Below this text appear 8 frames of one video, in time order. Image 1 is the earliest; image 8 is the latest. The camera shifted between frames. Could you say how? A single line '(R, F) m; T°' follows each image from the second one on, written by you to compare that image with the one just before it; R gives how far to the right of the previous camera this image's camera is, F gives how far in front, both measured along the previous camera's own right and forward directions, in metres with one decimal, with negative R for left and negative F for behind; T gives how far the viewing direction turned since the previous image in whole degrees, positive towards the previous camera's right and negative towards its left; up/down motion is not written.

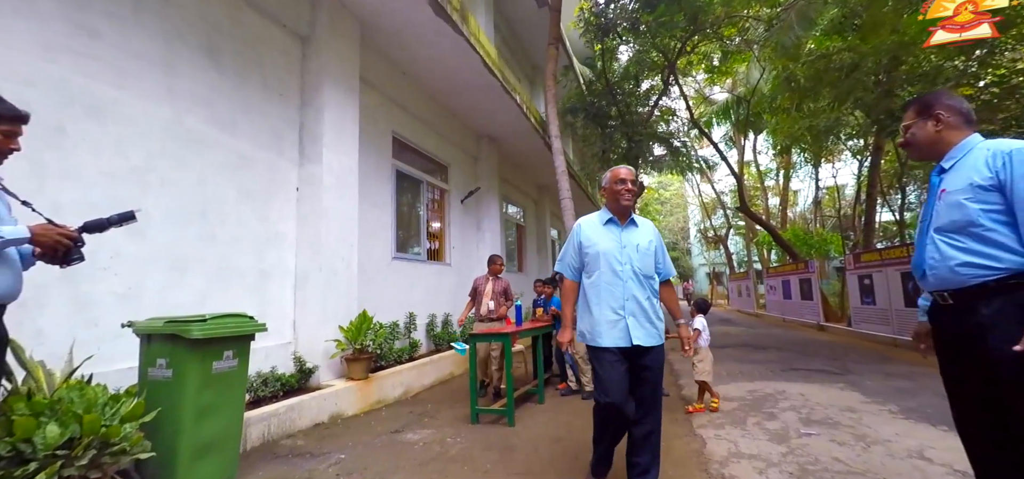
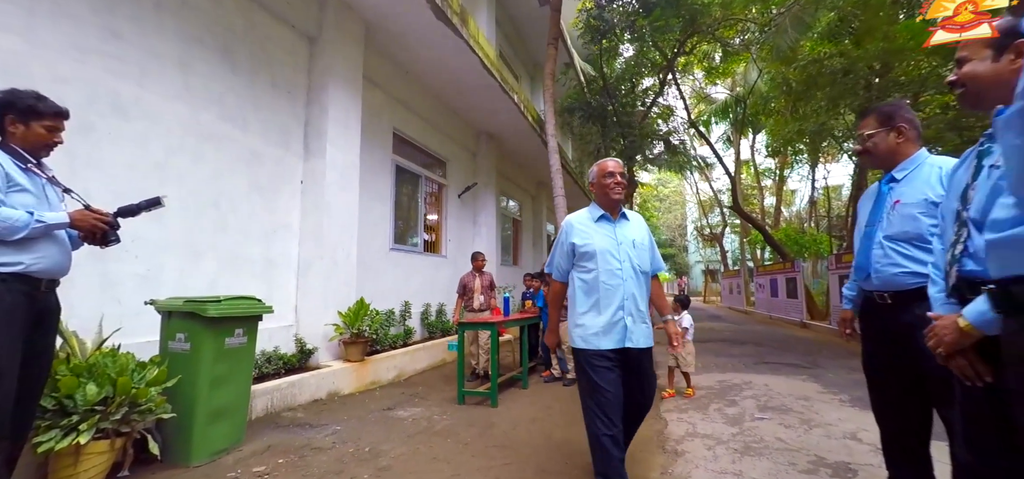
(+0.1, -0.3) m; 0°
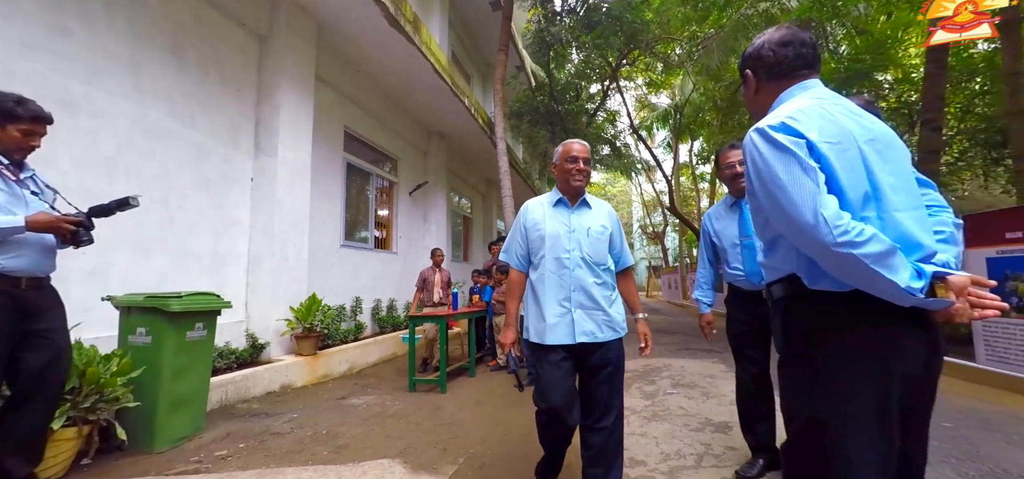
(+0.1, -0.4) m; +6°
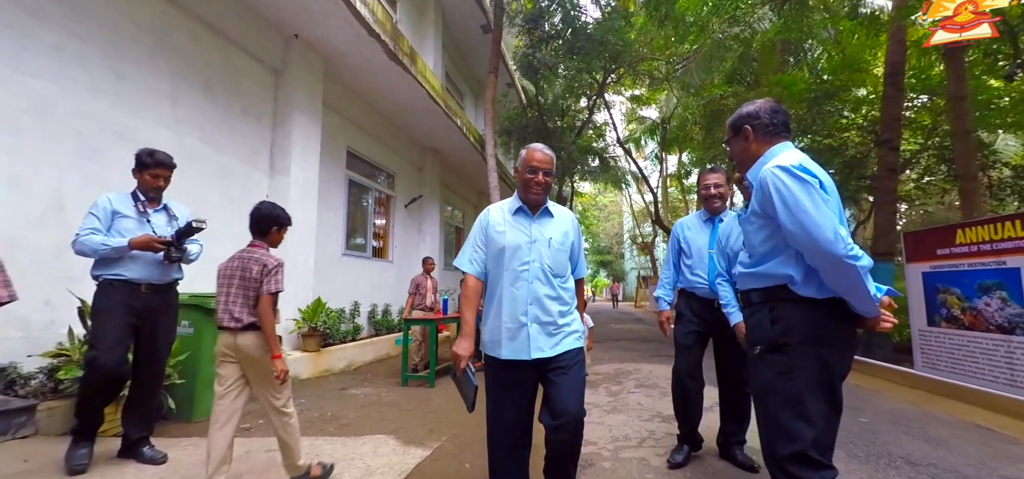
(+0.1, -0.7) m; +1°
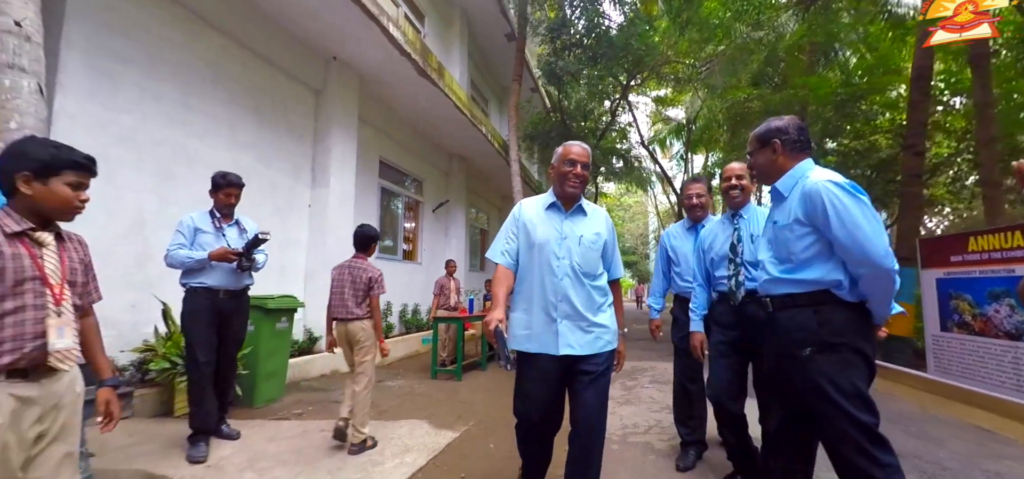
(+0.1, -0.4) m; -3°
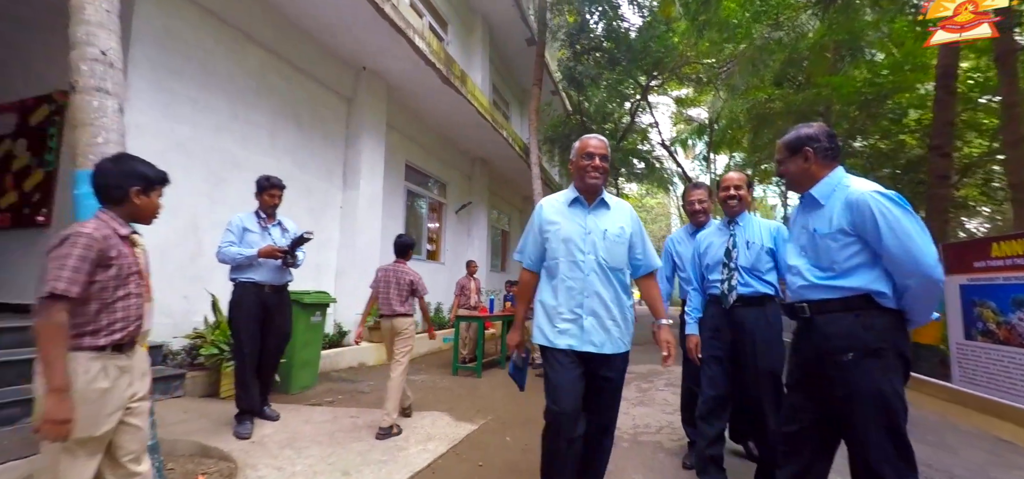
(0.0, -0.2) m; -3°
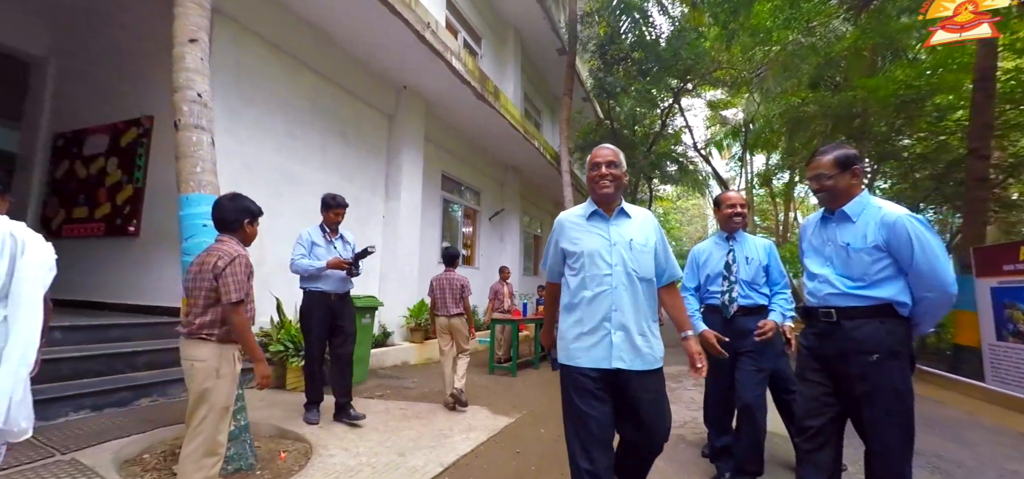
(0.0, -0.4) m; -4°
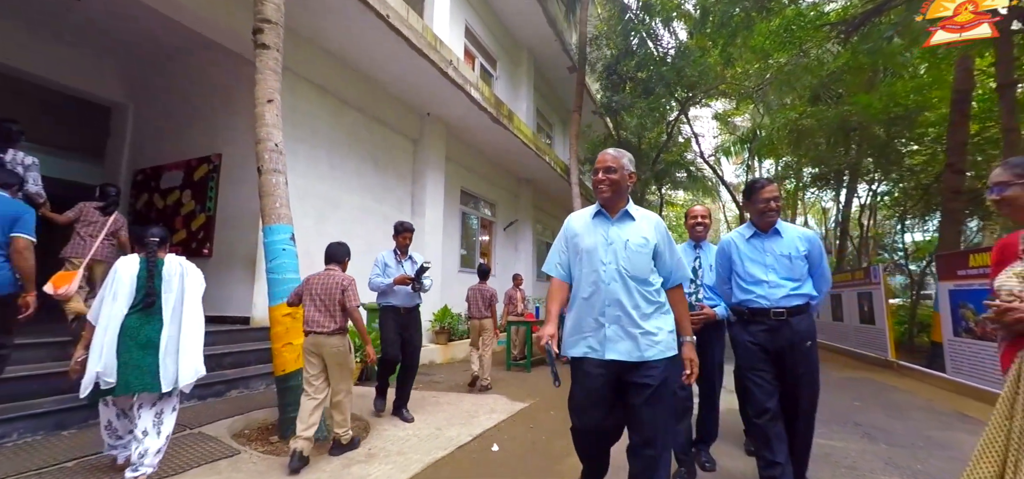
(0.0, -0.8) m; -2°
